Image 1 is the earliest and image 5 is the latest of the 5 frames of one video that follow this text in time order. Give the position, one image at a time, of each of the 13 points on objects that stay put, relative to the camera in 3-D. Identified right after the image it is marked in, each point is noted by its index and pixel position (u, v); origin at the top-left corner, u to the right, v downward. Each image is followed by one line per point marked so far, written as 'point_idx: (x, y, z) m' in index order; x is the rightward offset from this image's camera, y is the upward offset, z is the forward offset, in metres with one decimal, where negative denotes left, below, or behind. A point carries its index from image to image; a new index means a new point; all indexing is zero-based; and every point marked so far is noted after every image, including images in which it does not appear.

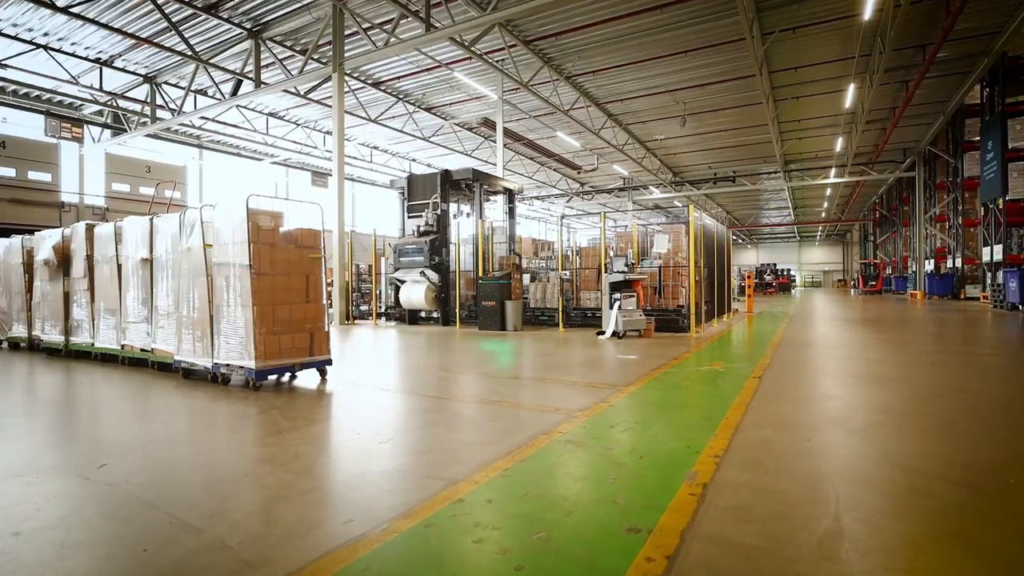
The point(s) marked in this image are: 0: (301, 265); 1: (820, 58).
0: (-1.8, +0.2, +4.4) m
1: (+7.9, +5.9, +13.2) m
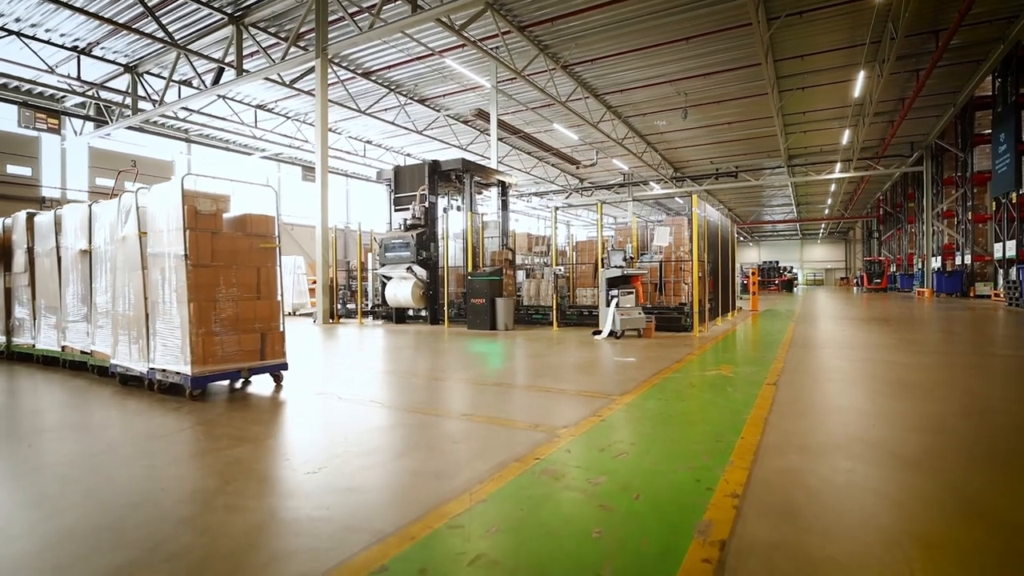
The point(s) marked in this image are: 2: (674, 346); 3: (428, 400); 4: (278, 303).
0: (-1.9, +0.2, +3.8) m
1: (+7.8, +6.0, +12.7) m
2: (+2.1, -0.8, +6.6) m
3: (-0.6, -0.8, +3.9) m
4: (-1.8, -0.1, +4.1) m
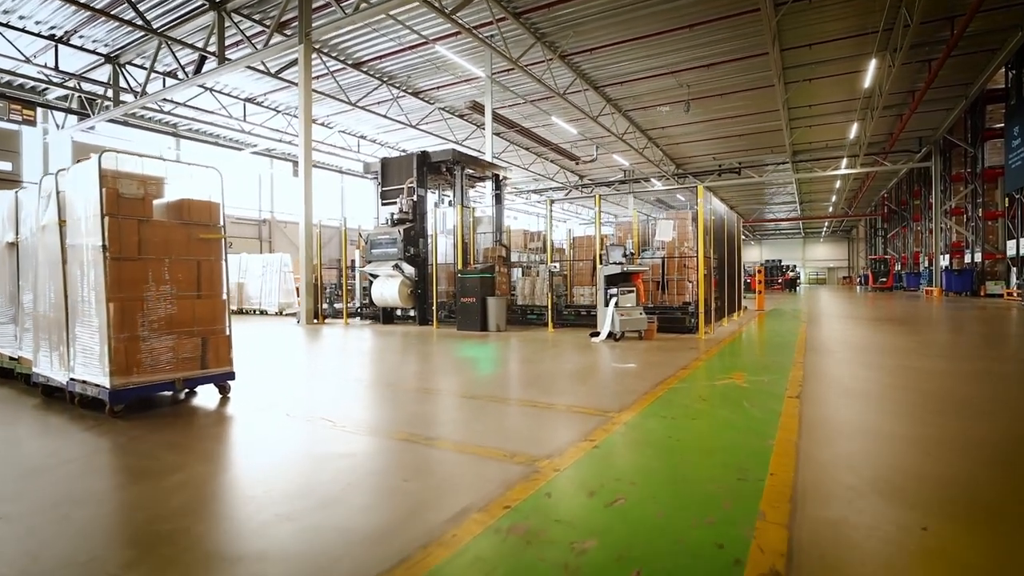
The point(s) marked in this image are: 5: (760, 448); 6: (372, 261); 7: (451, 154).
0: (-2.1, +0.2, +3.3) m
1: (+7.7, +6.0, +12.1) m
2: (+2.0, -0.7, +6.1) m
3: (-0.7, -0.8, +3.3) m
4: (-2.0, -0.1, +3.5) m
5: (+1.1, -0.7, +2.4) m
6: (-2.7, +0.5, +10.0) m
7: (-1.1, +2.5, +9.4) m
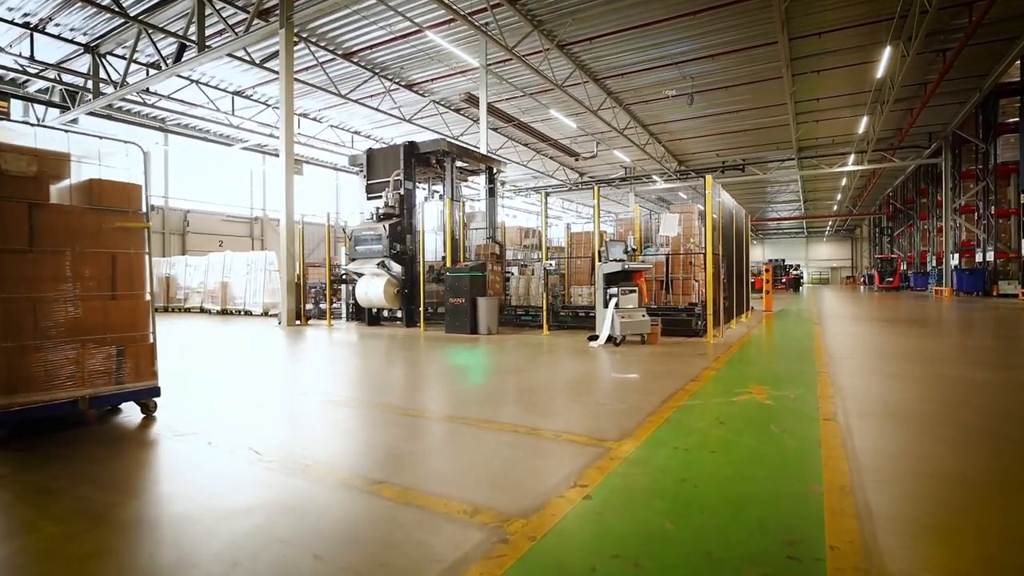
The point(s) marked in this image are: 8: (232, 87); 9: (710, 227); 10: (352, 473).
0: (-2.2, +0.3, +2.7) m
1: (+7.6, +6.0, +11.5) m
2: (+1.9, -0.7, +5.5) m
3: (-0.9, -0.8, +2.8) m
4: (-2.1, -0.1, +3.0) m
5: (+1.0, -0.7, +1.8) m
6: (-2.8, +0.5, +9.4) m
7: (-1.2, +2.5, +8.9) m
8: (-8.1, +5.8, +14.9) m
9: (+2.7, +0.8, +7.0) m
10: (-0.7, -0.8, +2.2) m
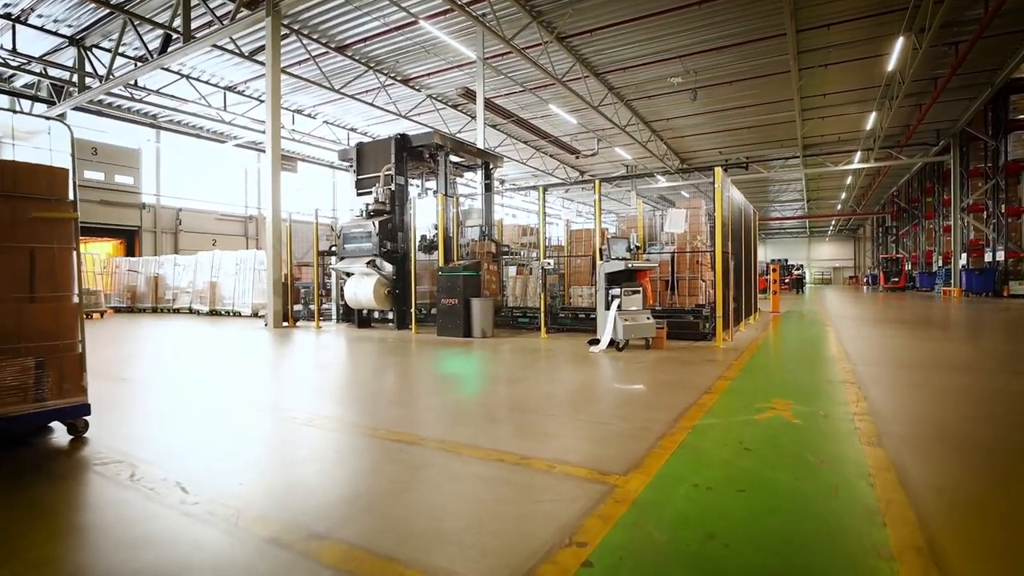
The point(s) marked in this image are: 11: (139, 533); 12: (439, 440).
0: (-2.2, +0.3, +2.3) m
1: (+7.5, +6.0, +11.1) m
2: (+1.8, -0.7, +5.1) m
3: (-0.9, -0.8, +2.4) m
4: (-2.1, -0.1, +2.5) m
5: (+1.0, -0.7, +1.4) m
6: (-2.9, +0.5, +9.0) m
7: (-1.3, +2.5, +8.5) m
8: (-8.1, +5.8, +14.5) m
9: (+2.6, +0.8, +6.6) m
10: (-0.7, -0.8, +1.8) m
11: (-1.2, -0.8, +1.8) m
12: (-0.4, -0.8, +2.7) m
